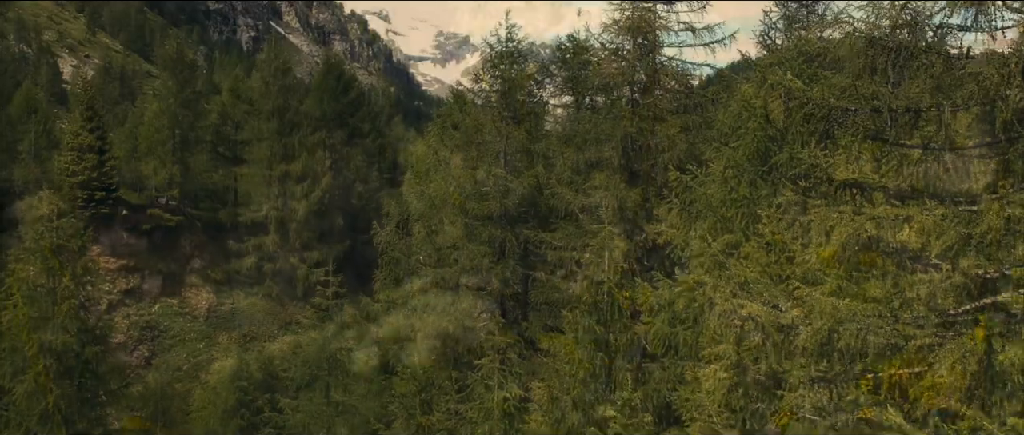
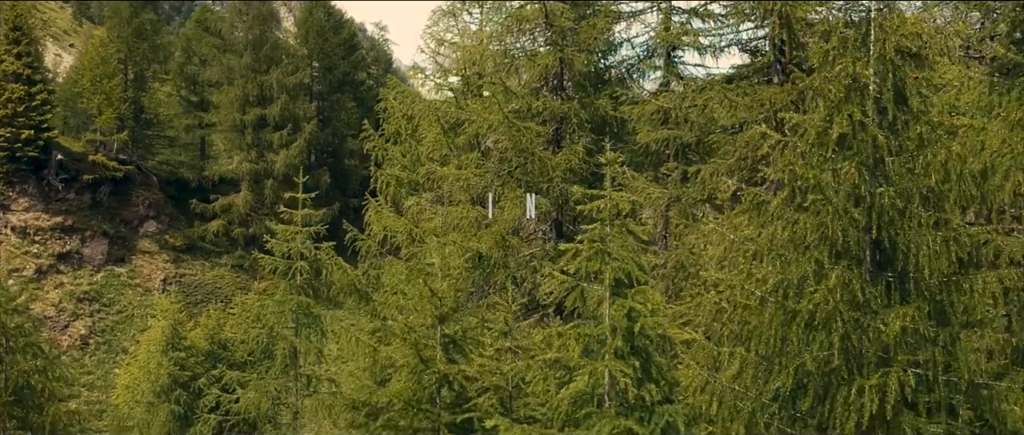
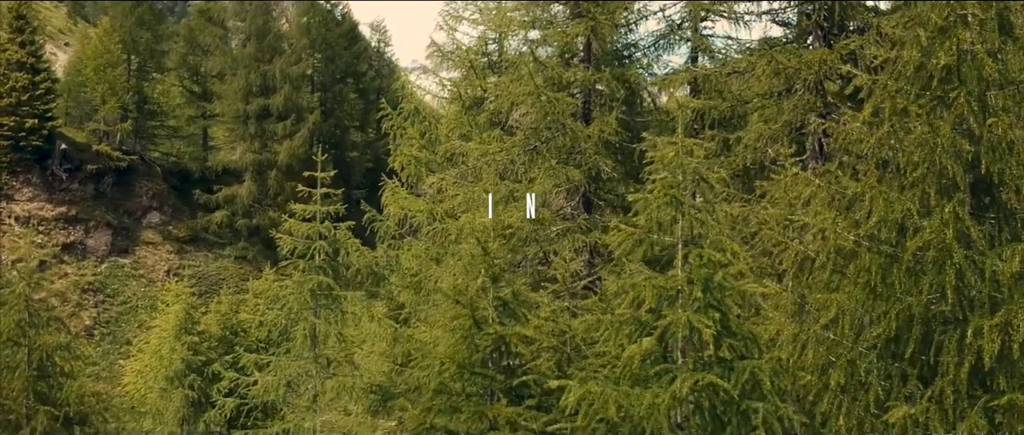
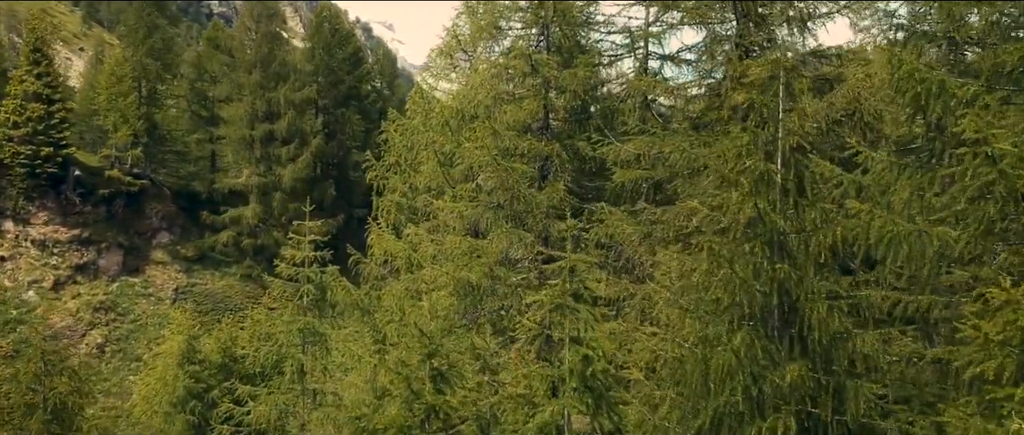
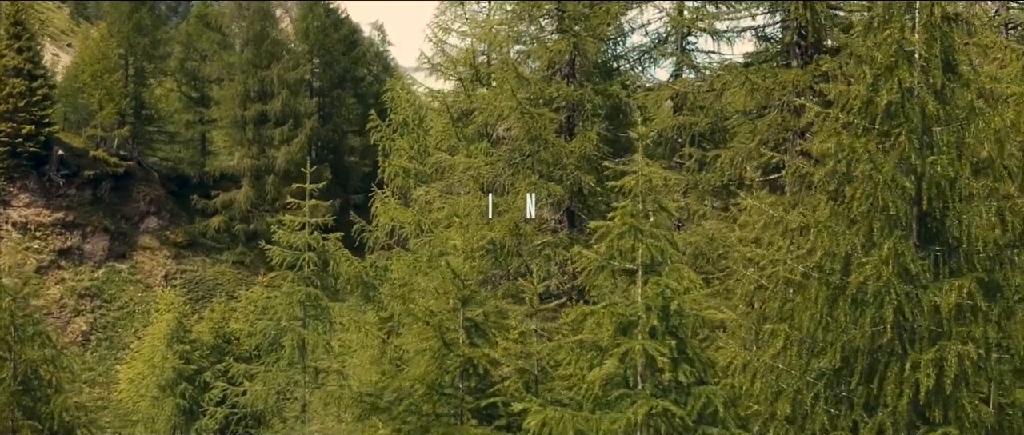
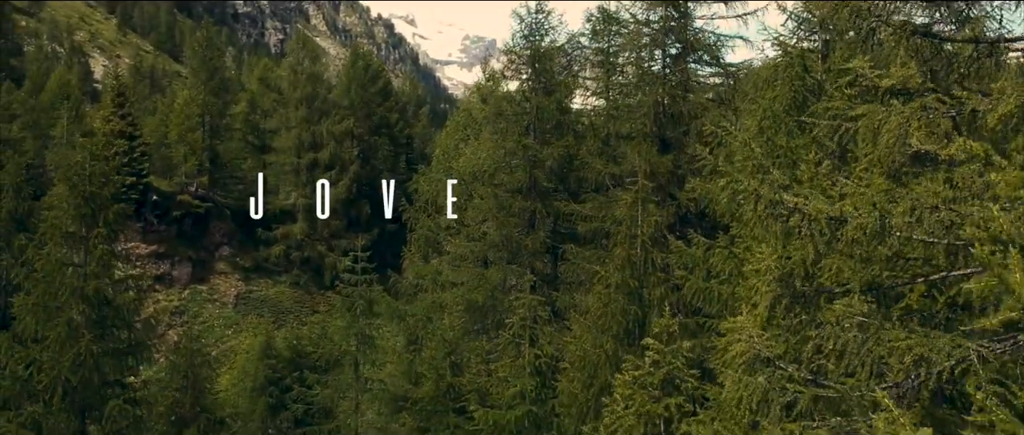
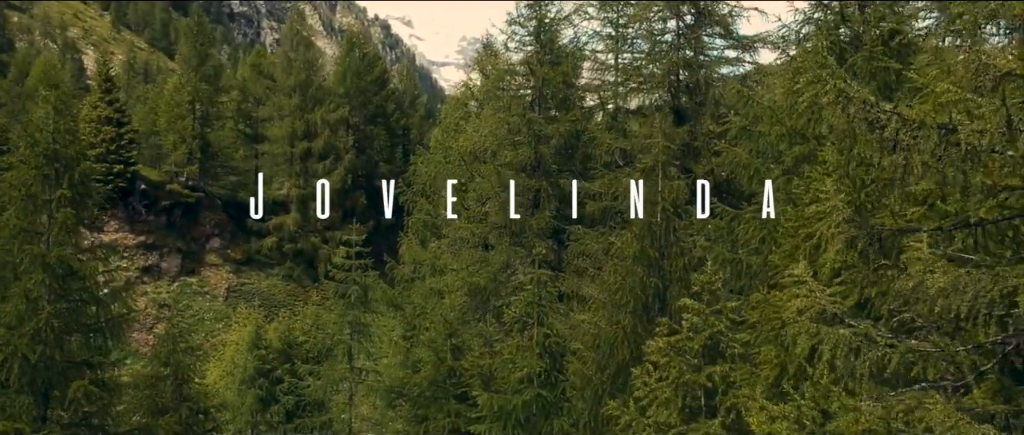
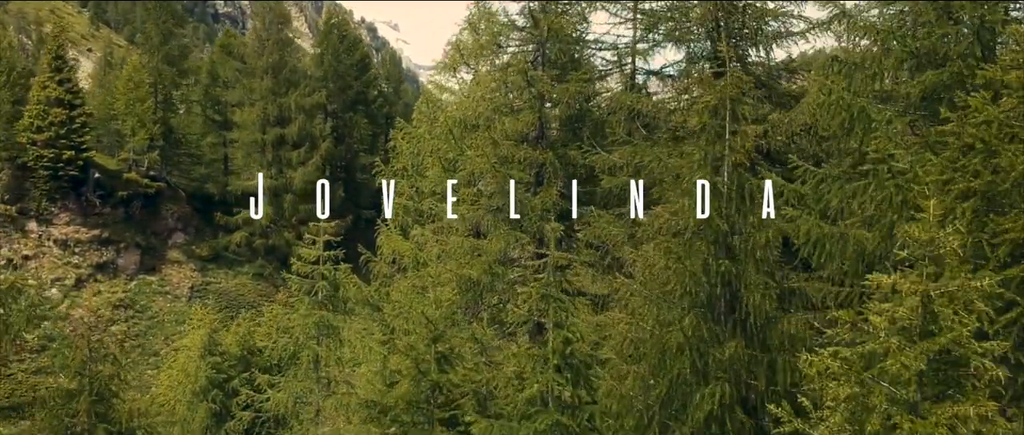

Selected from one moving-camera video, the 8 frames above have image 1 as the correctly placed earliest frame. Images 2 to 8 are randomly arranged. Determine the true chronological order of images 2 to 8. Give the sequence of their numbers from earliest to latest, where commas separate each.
6, 7, 8, 4, 2, 5, 3
